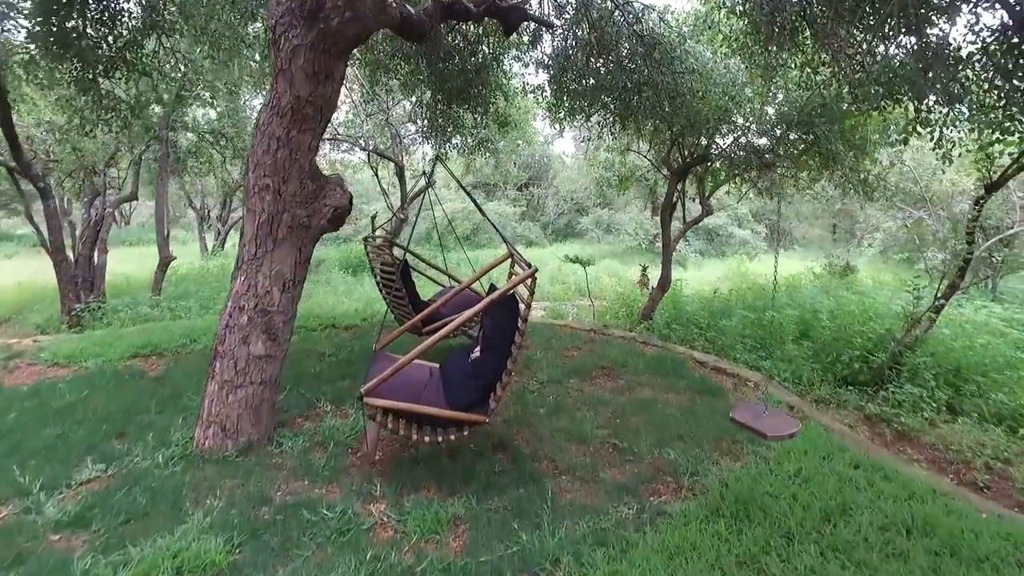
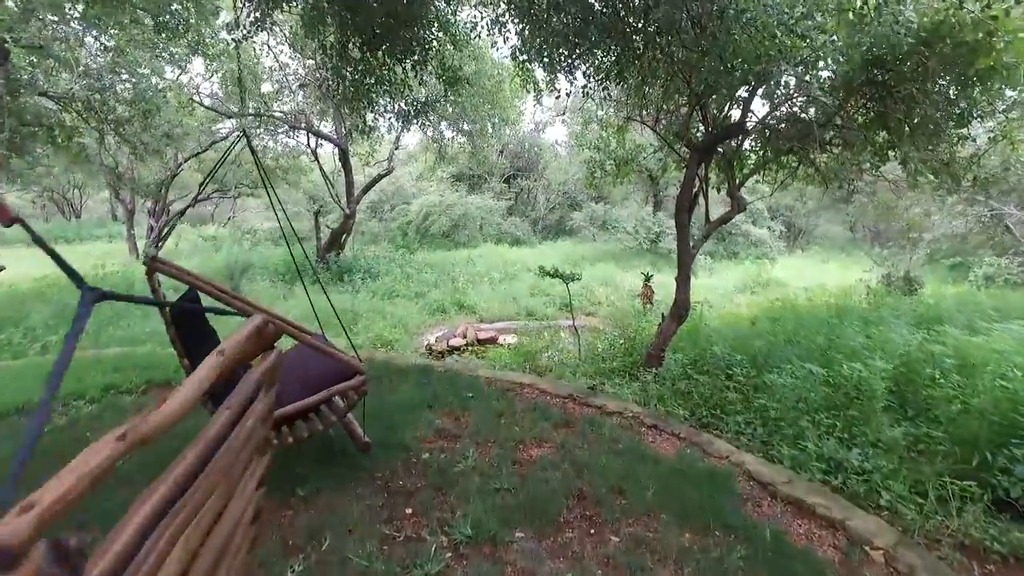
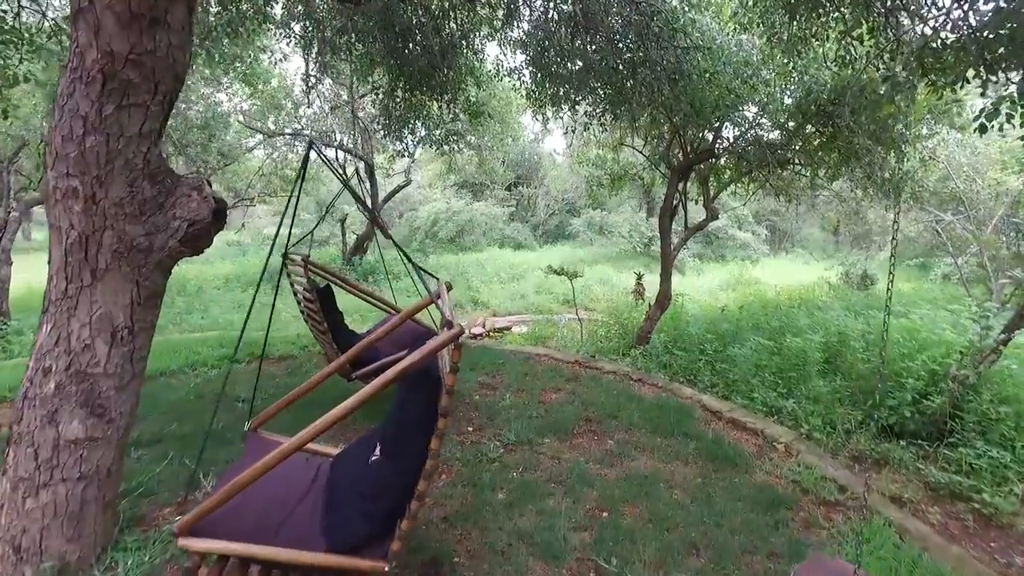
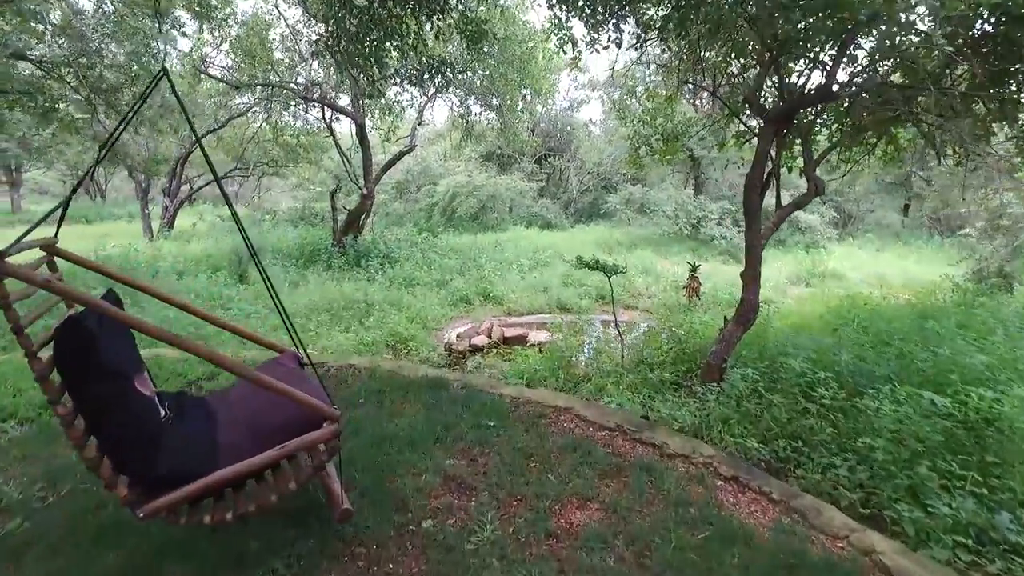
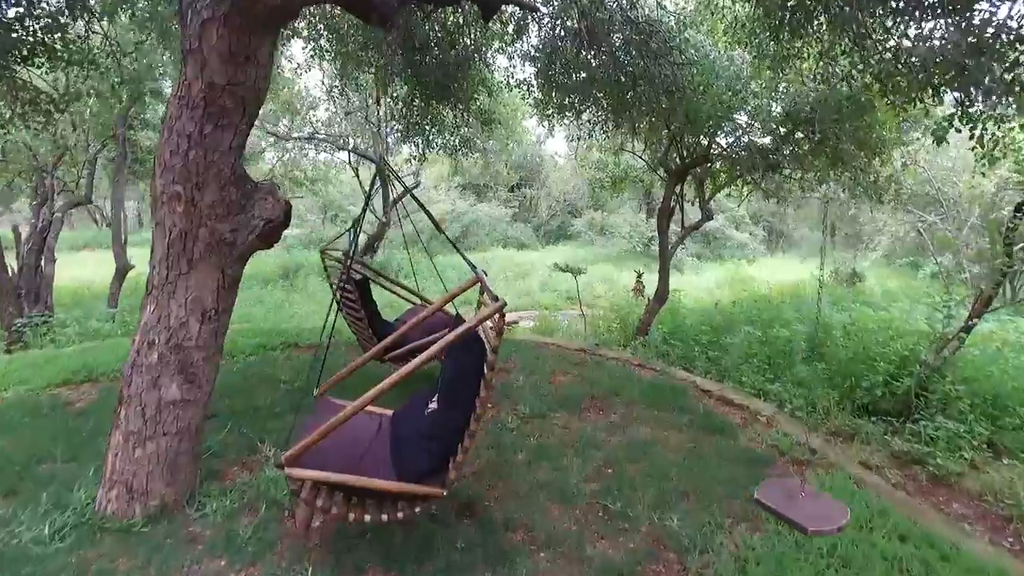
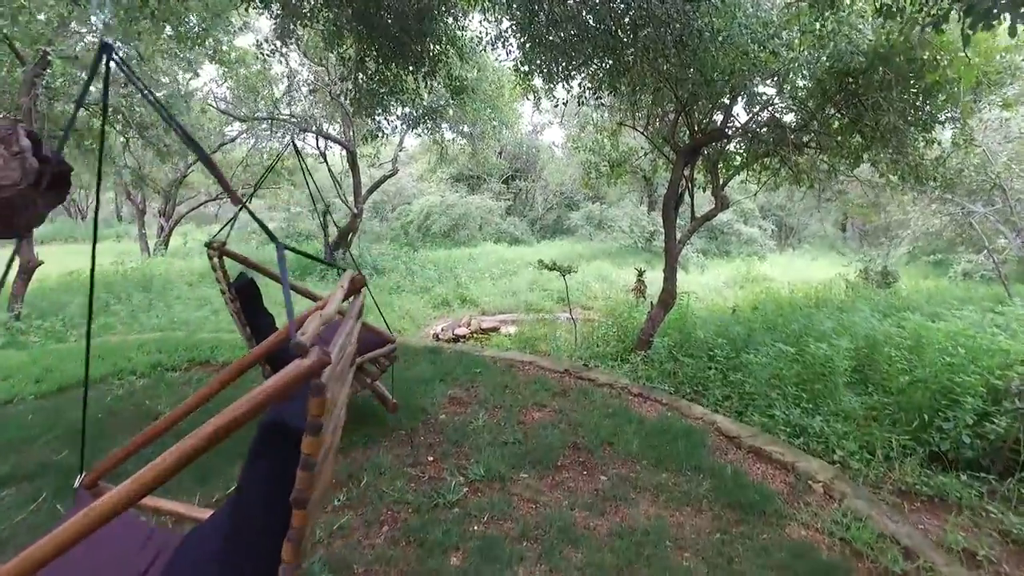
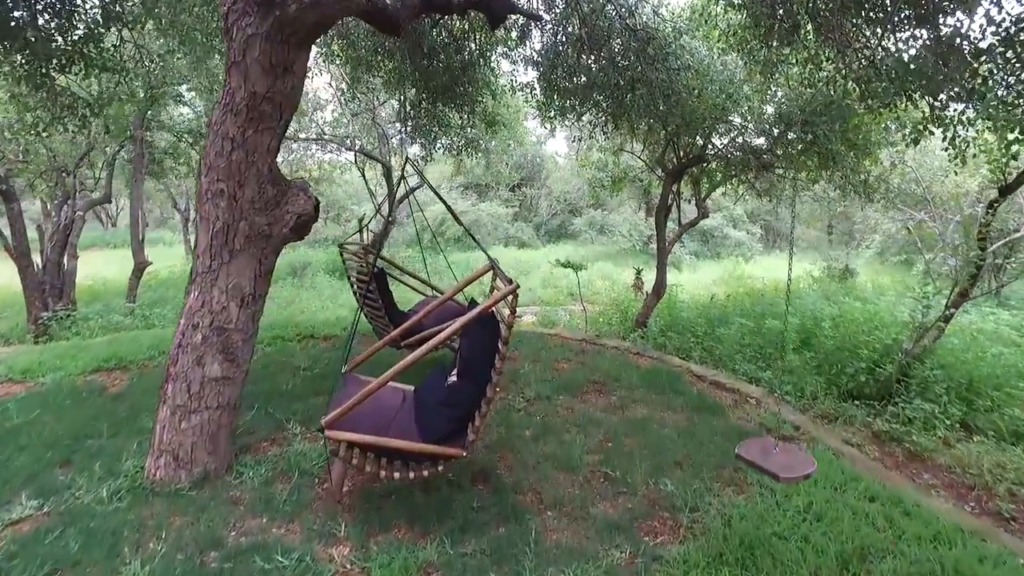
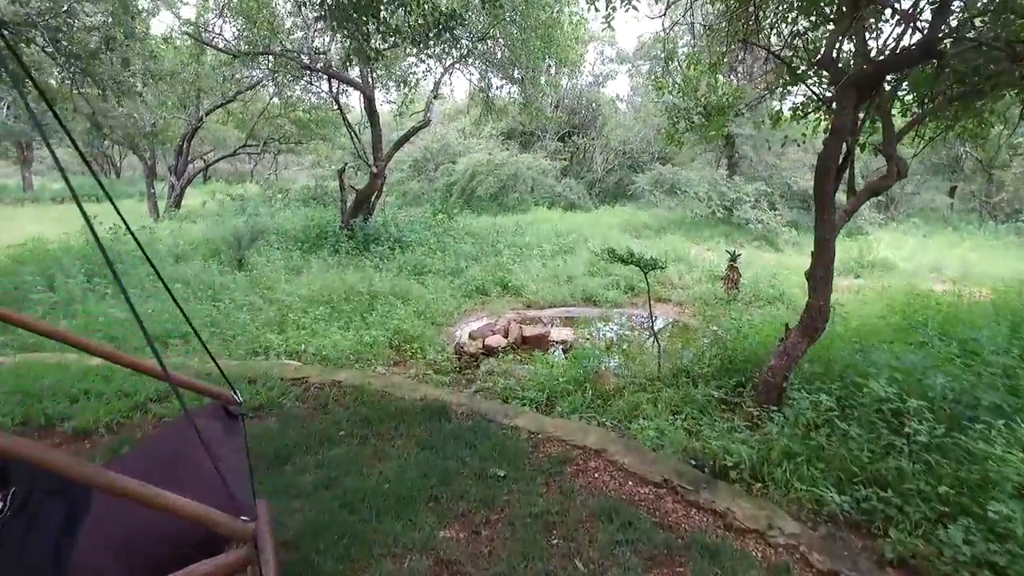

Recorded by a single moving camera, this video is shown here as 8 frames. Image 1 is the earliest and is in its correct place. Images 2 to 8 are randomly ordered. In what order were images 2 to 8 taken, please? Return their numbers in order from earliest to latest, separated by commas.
7, 5, 3, 6, 2, 4, 8
